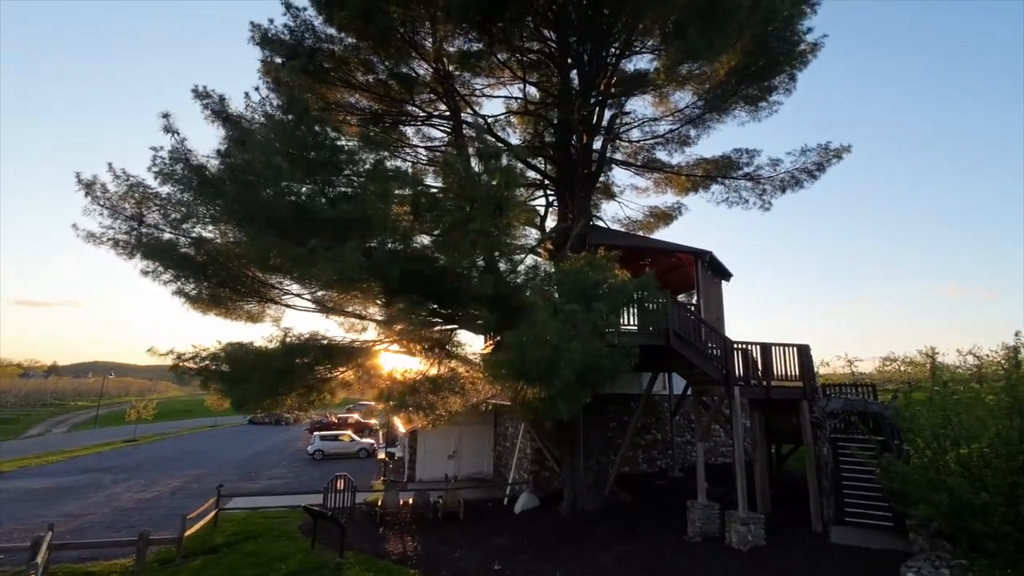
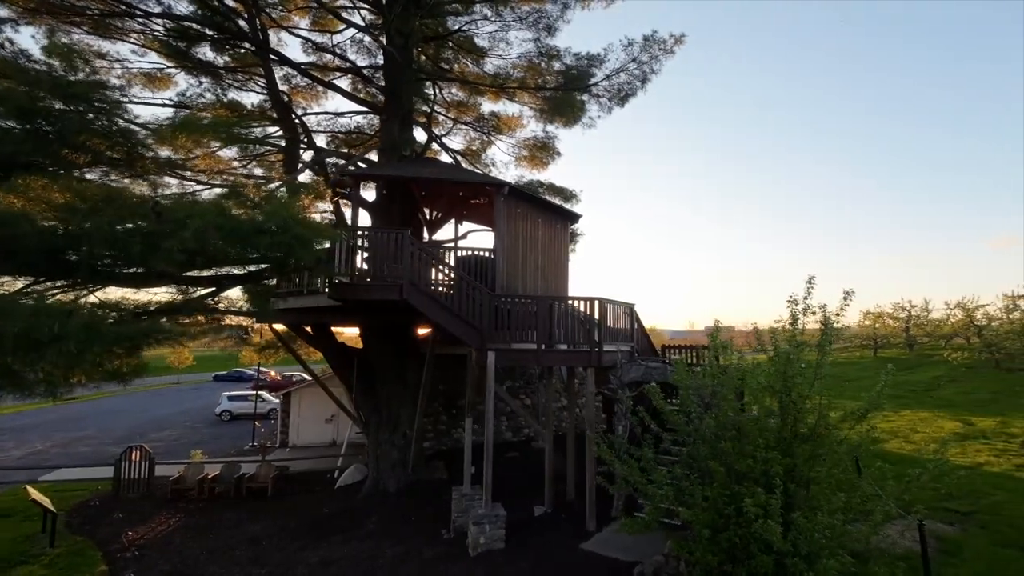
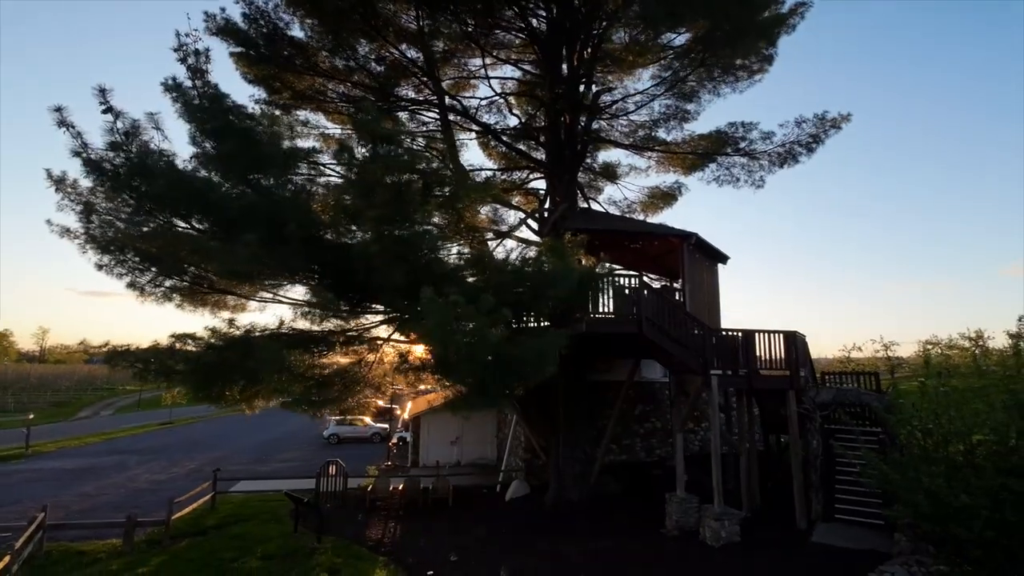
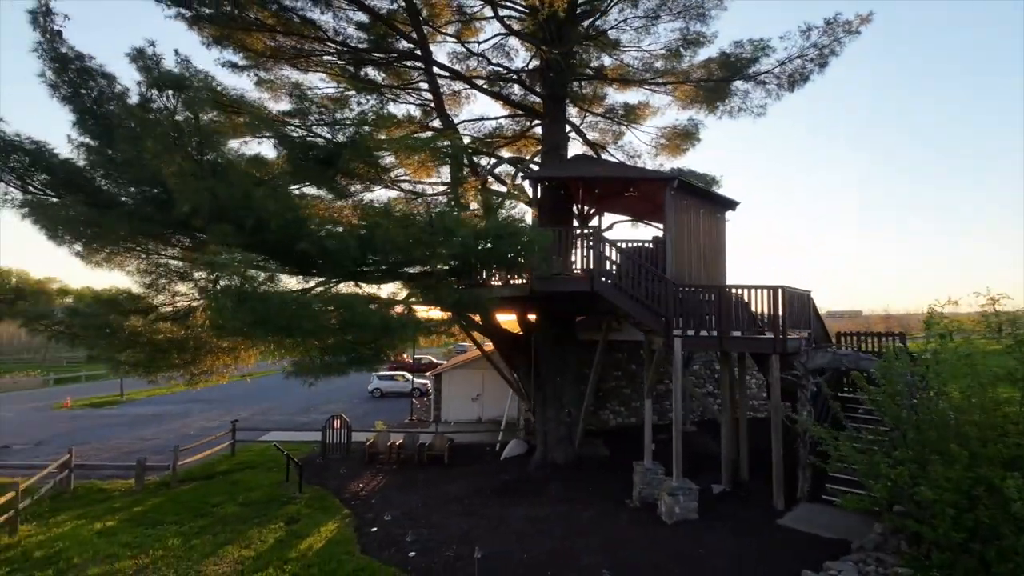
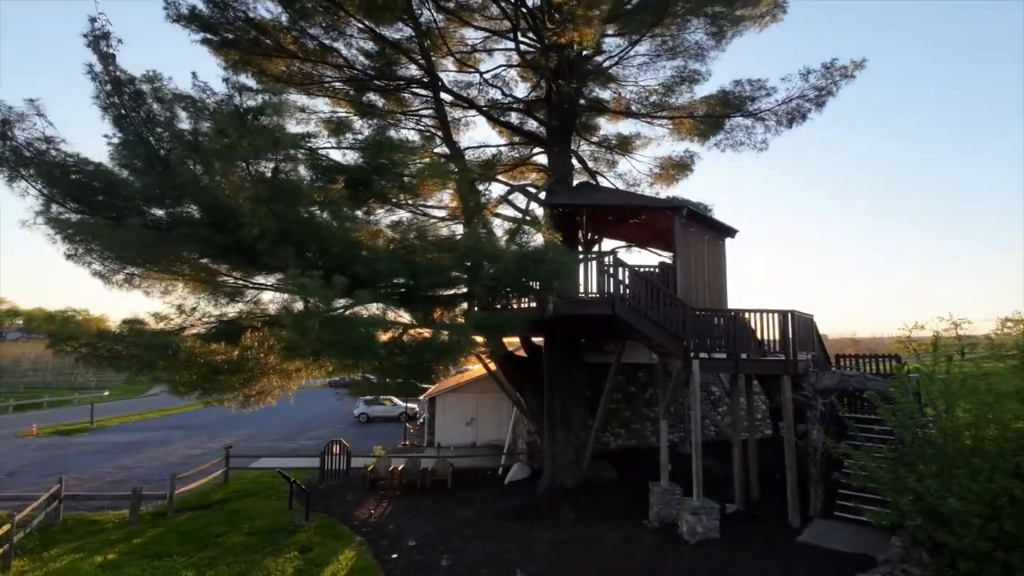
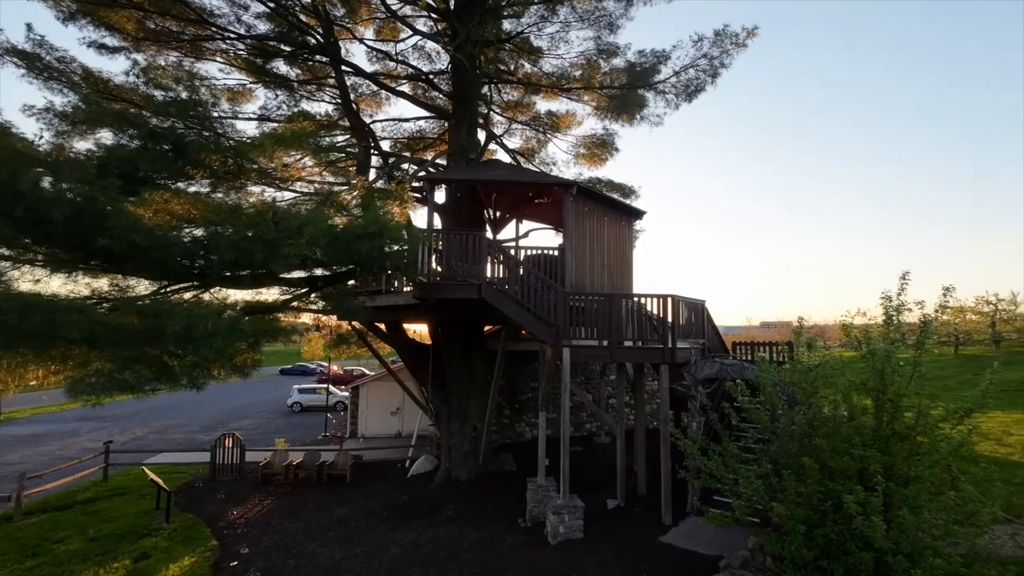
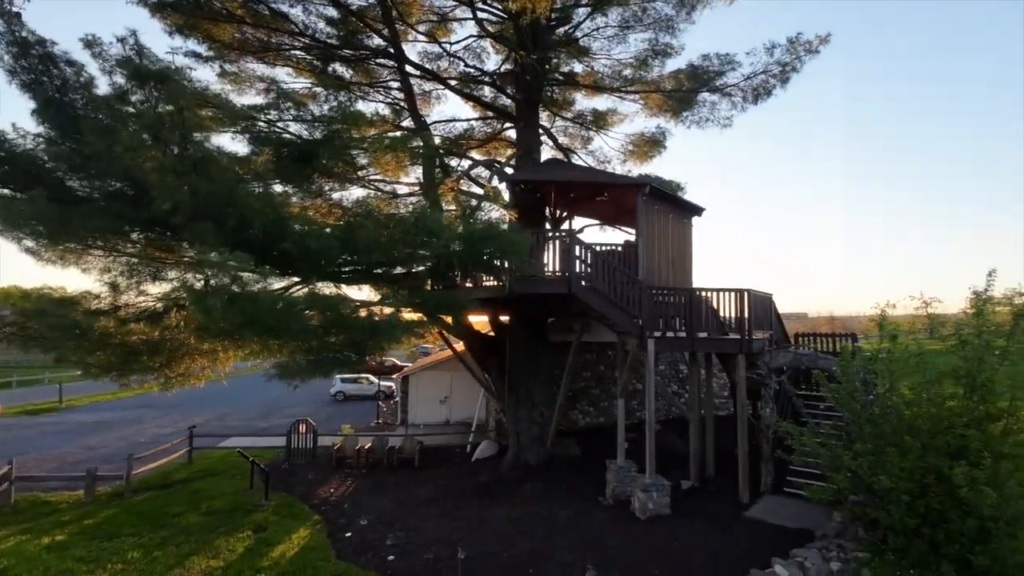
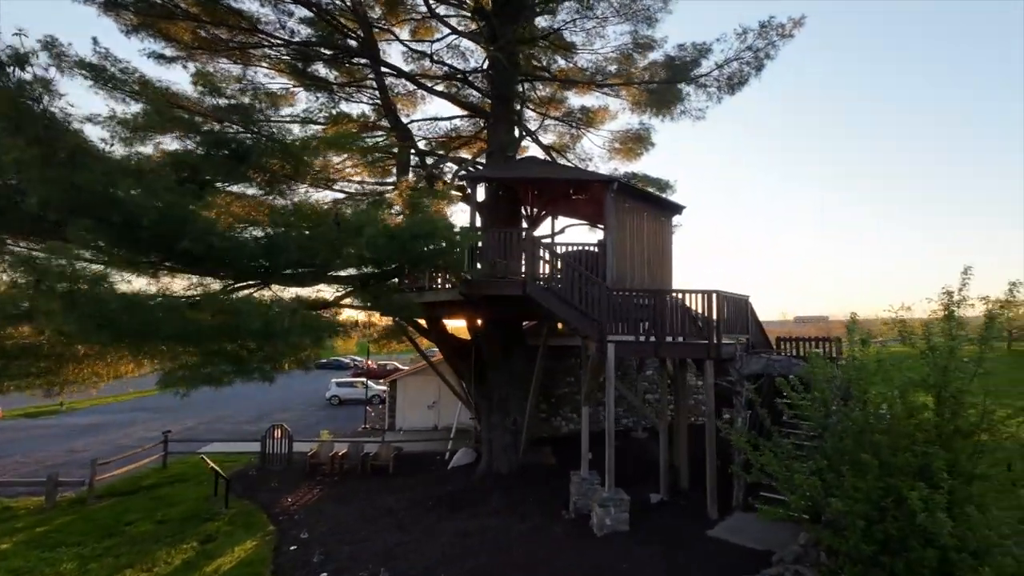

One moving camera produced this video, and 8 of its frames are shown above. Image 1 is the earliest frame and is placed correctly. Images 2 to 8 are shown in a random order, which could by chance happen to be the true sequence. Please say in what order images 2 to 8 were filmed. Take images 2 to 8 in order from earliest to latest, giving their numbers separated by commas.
3, 5, 7, 4, 8, 6, 2
